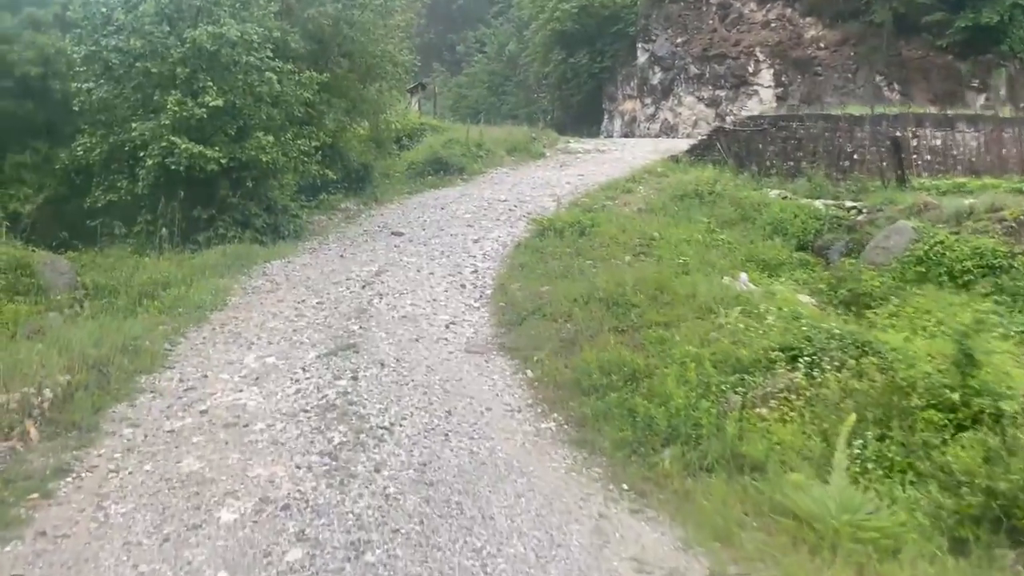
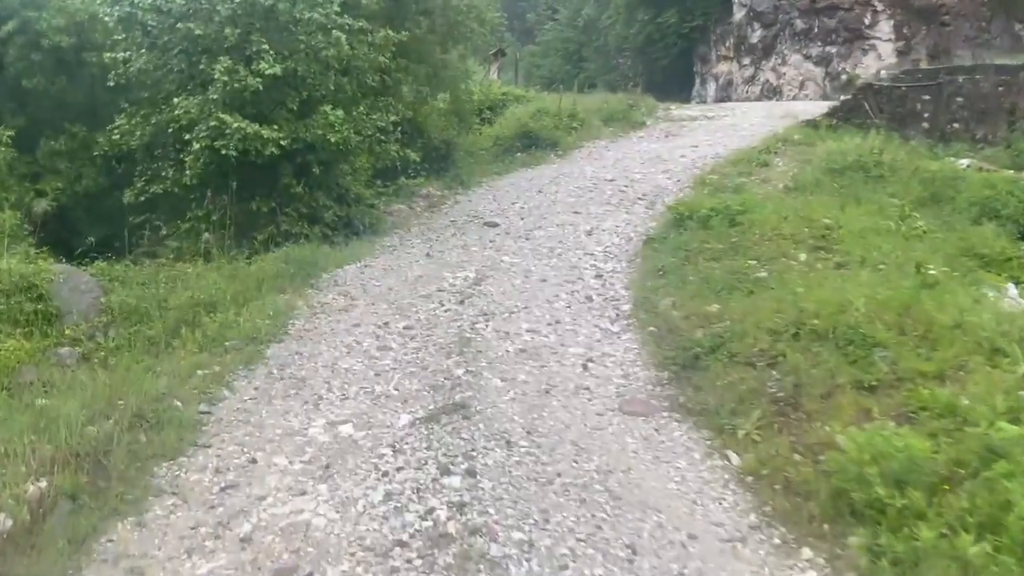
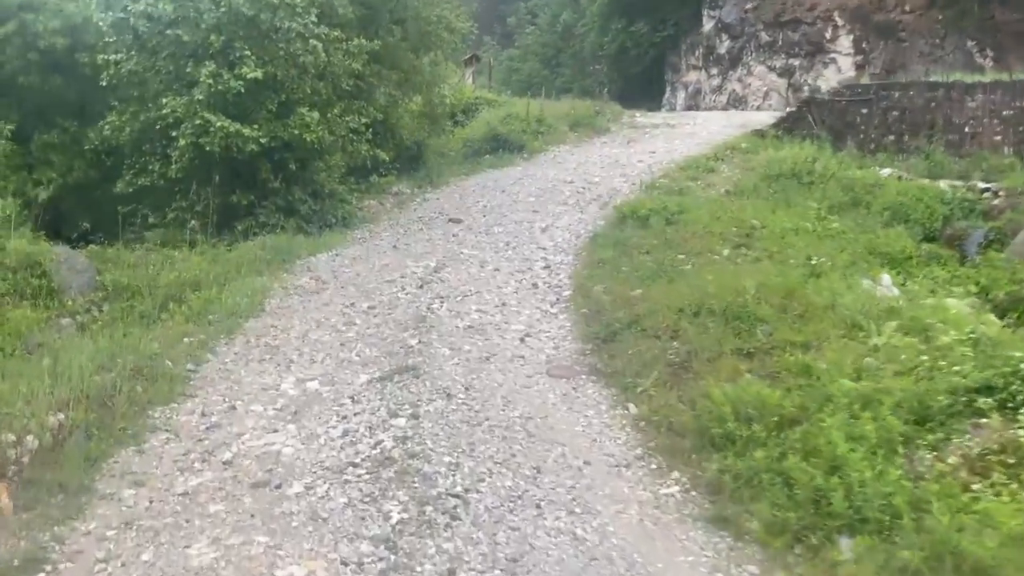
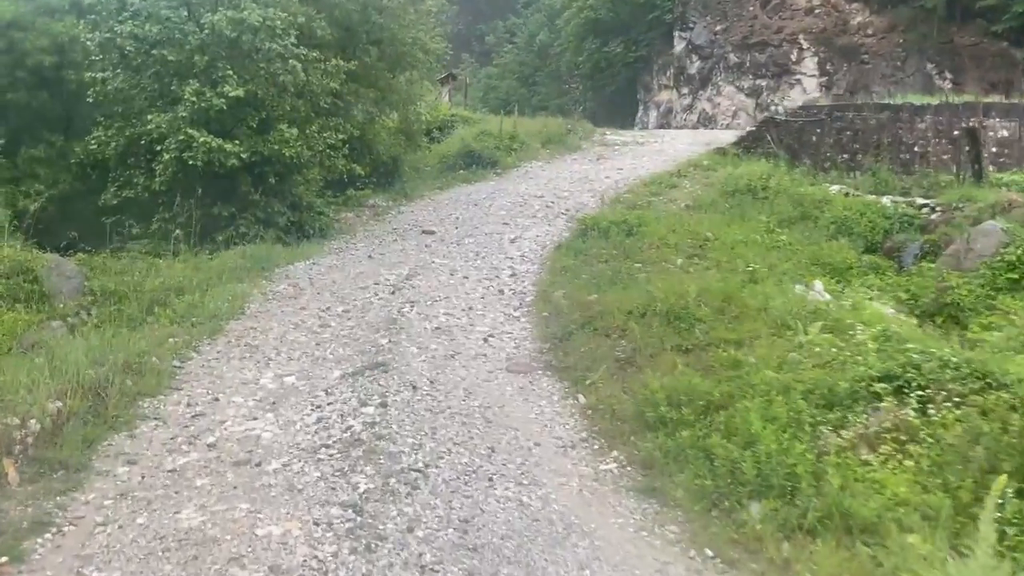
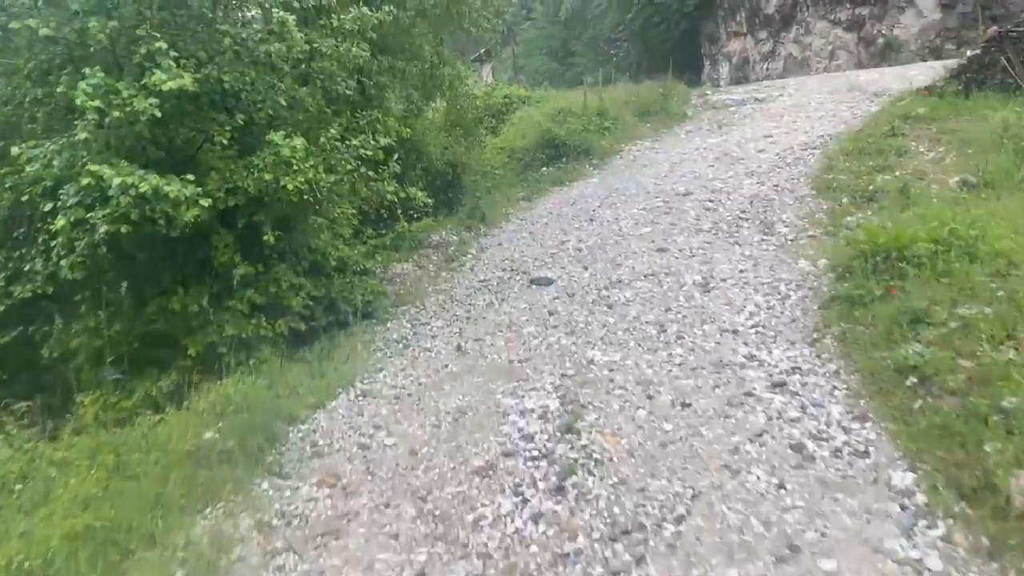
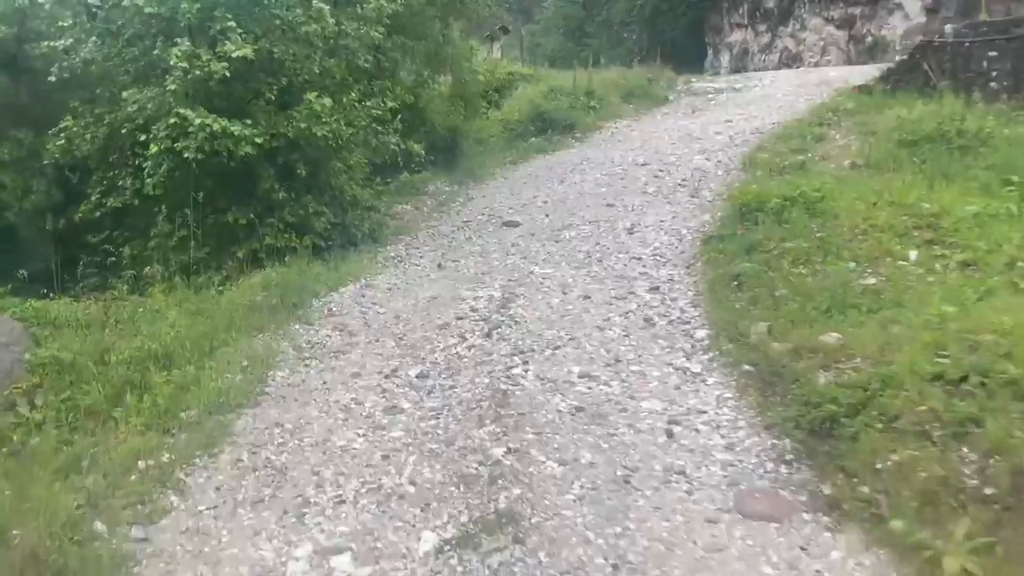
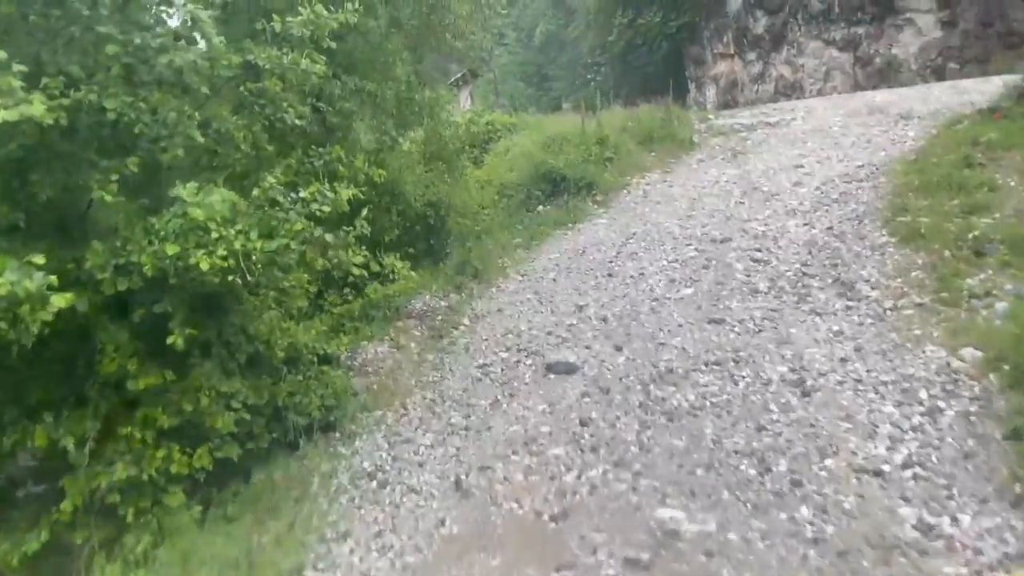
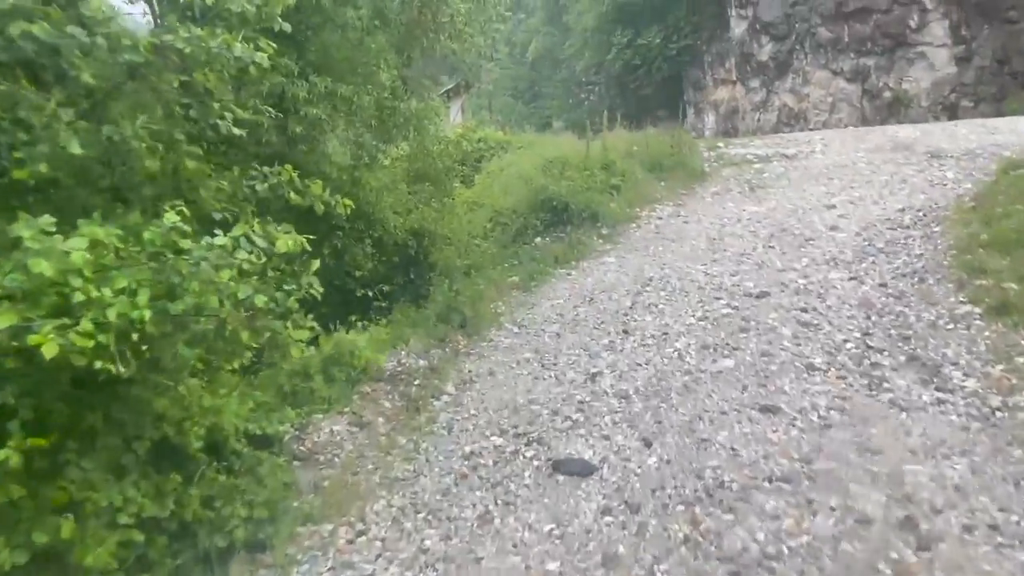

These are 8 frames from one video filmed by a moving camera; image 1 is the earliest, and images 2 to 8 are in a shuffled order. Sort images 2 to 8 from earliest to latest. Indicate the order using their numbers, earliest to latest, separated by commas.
4, 3, 2, 6, 5, 7, 8
